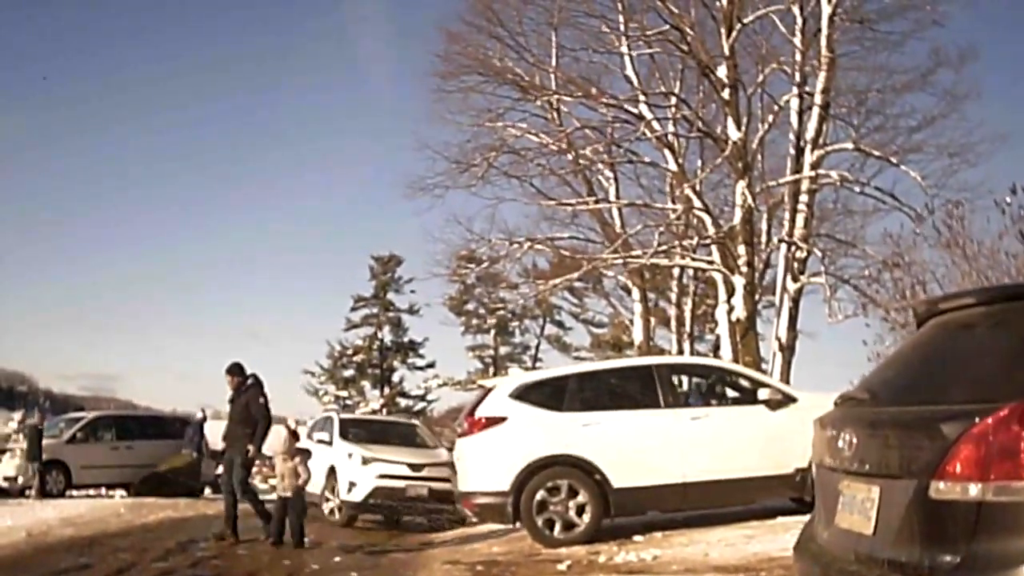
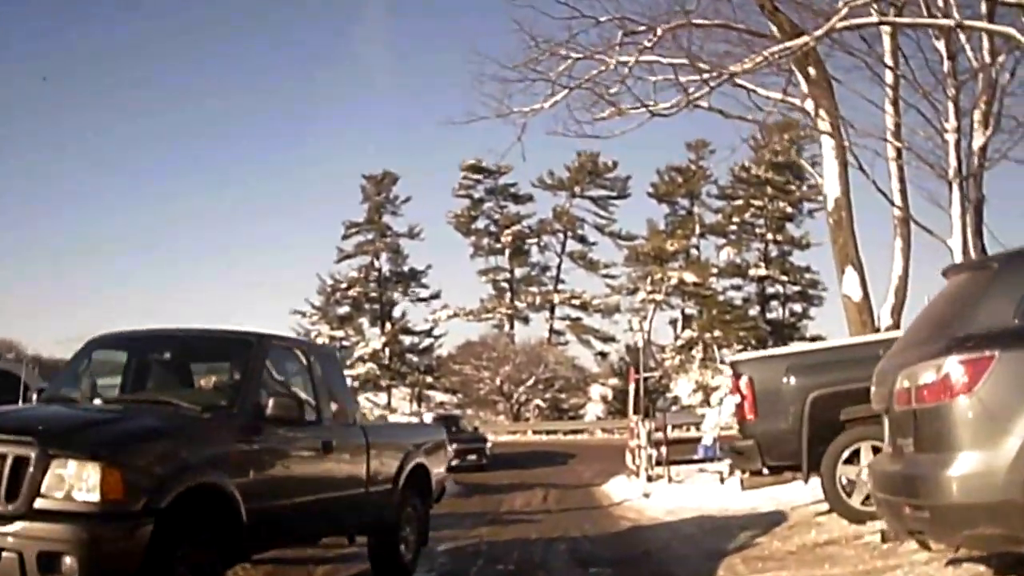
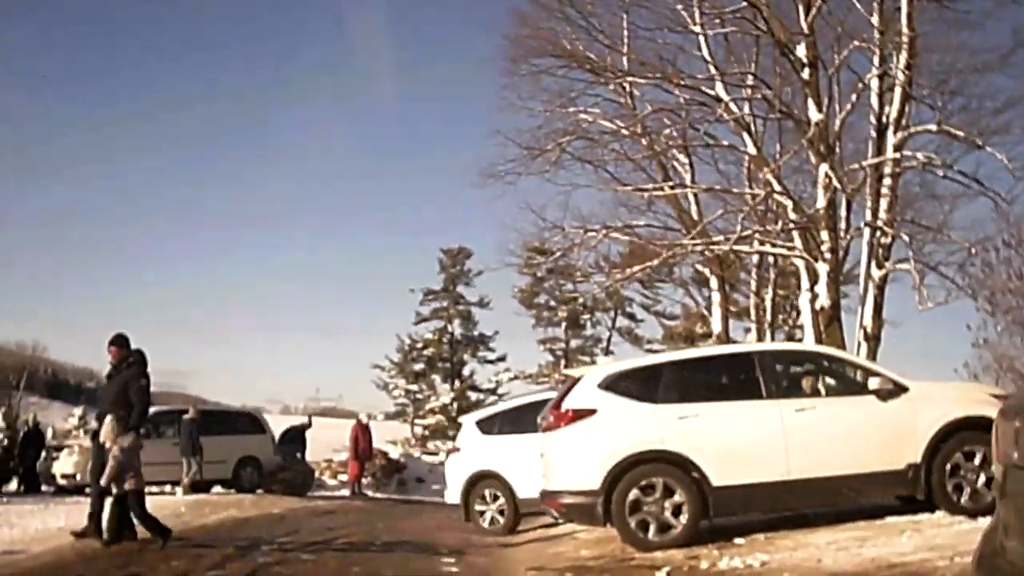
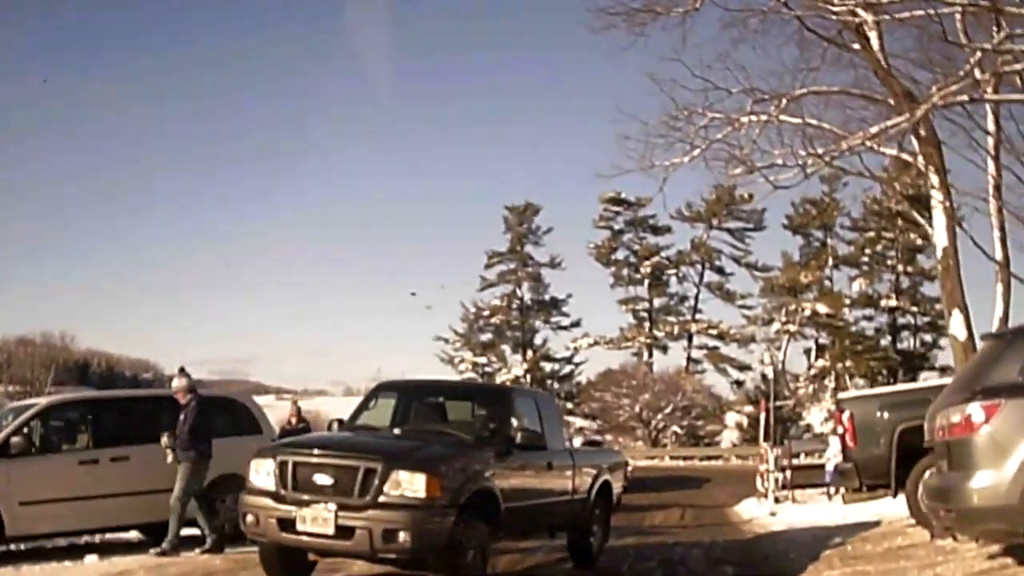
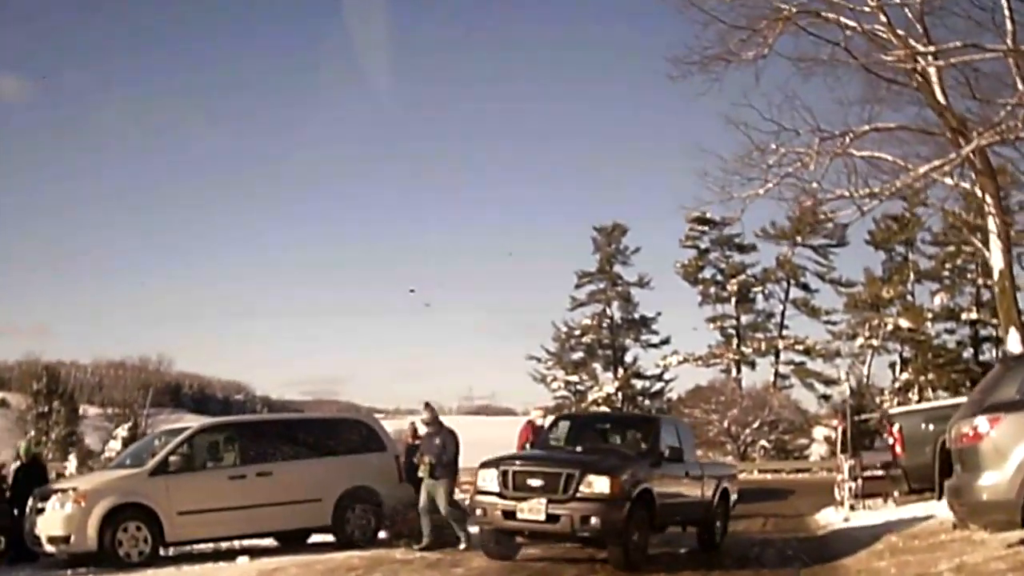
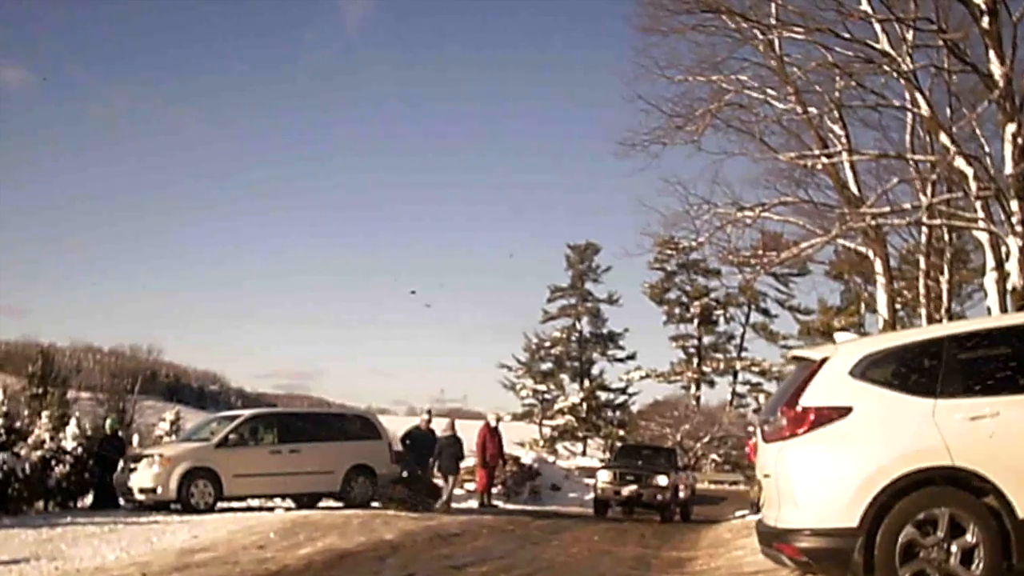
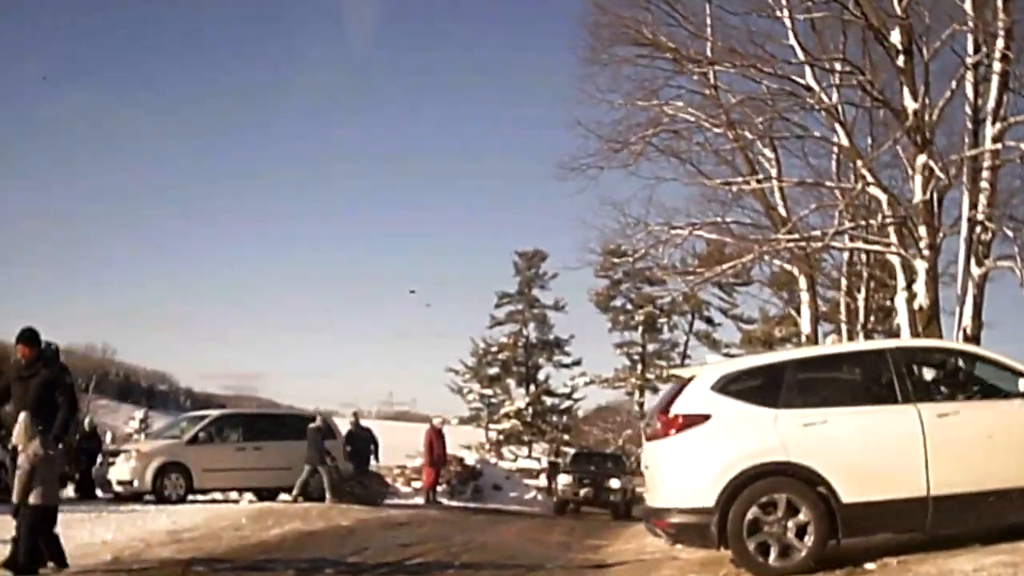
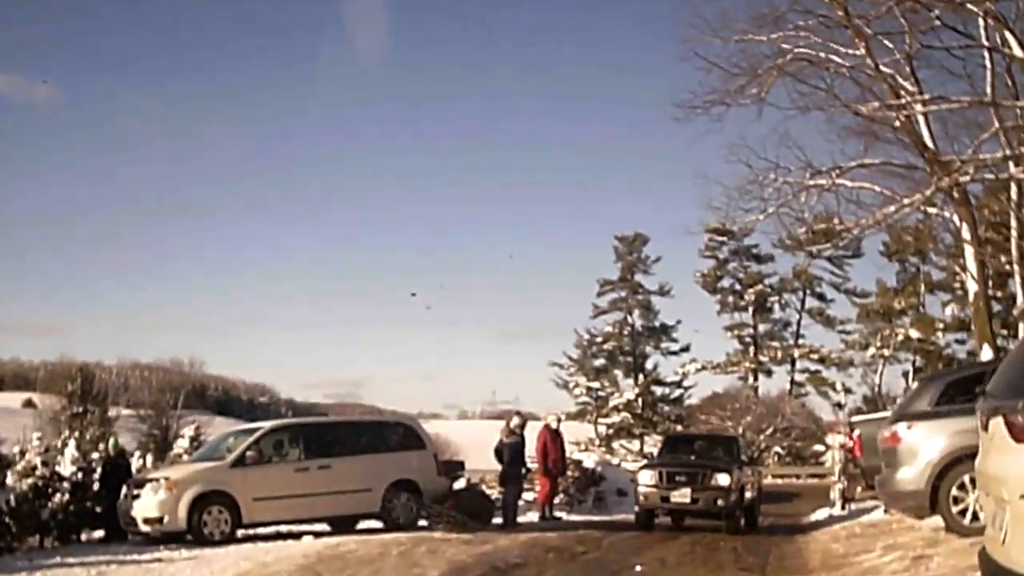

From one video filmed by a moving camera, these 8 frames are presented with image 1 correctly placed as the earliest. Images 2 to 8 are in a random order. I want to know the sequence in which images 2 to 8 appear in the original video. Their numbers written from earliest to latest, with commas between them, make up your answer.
3, 7, 6, 8, 5, 4, 2
